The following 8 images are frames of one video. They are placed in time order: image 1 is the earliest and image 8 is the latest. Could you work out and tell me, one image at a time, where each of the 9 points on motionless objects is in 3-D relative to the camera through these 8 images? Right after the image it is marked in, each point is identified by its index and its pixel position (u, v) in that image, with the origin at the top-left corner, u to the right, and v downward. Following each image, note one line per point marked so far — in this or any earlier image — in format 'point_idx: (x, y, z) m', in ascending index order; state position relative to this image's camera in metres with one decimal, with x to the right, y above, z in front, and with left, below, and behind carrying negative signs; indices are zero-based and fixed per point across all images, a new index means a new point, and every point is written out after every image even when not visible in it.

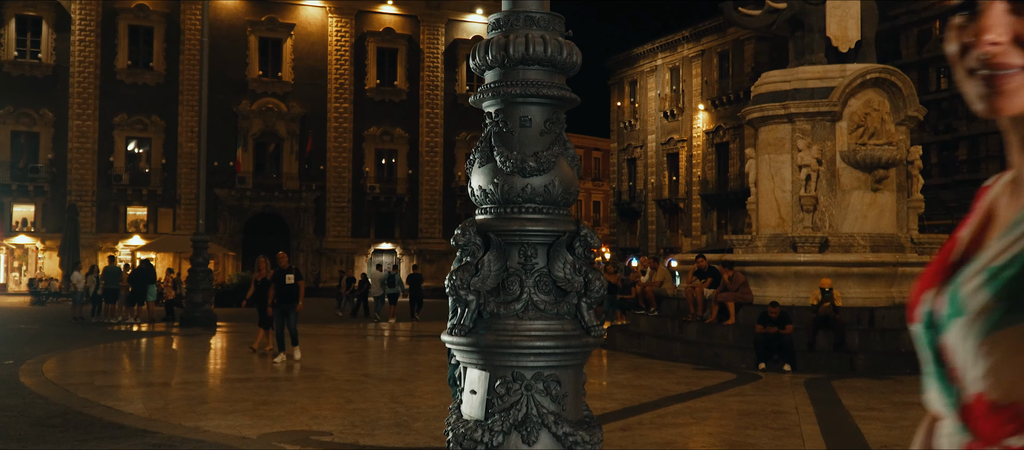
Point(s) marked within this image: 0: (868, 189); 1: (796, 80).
0: (+5.5, +0.6, +14.9) m
1: (+4.3, +2.2, +14.8) m
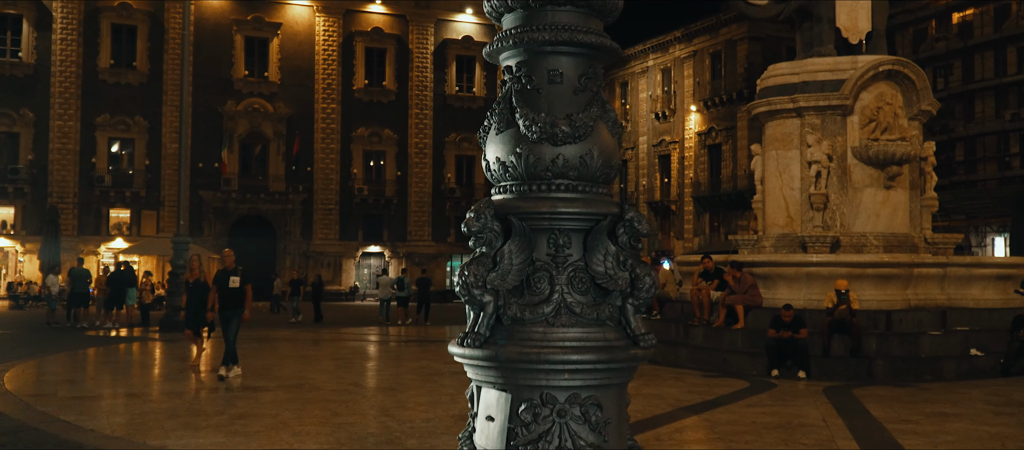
0: (+5.4, +0.6, +14.2) m
1: (+4.3, +2.2, +14.1) m
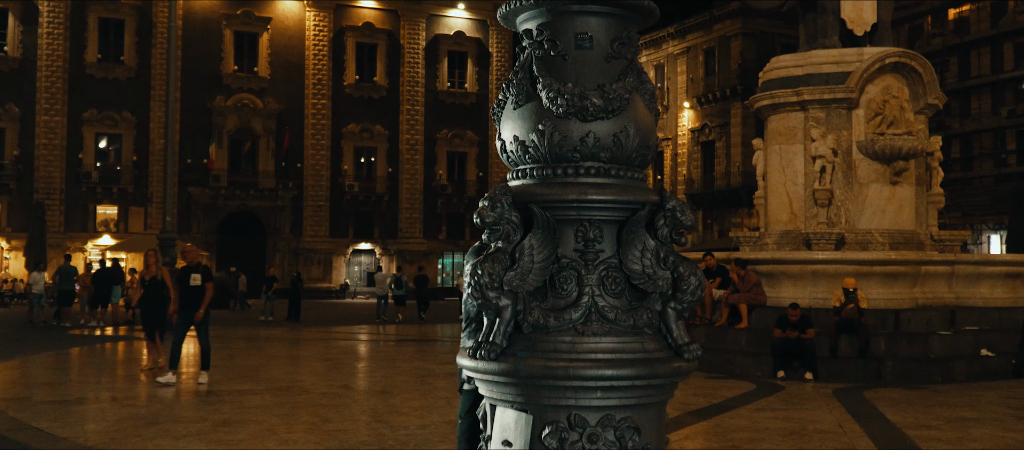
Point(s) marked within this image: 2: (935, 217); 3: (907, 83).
0: (+5.4, +0.6, +13.9) m
1: (+4.2, +2.3, +13.7) m
2: (+6.3, +0.1, +14.5) m
3: (+5.6, +2.0, +13.7) m
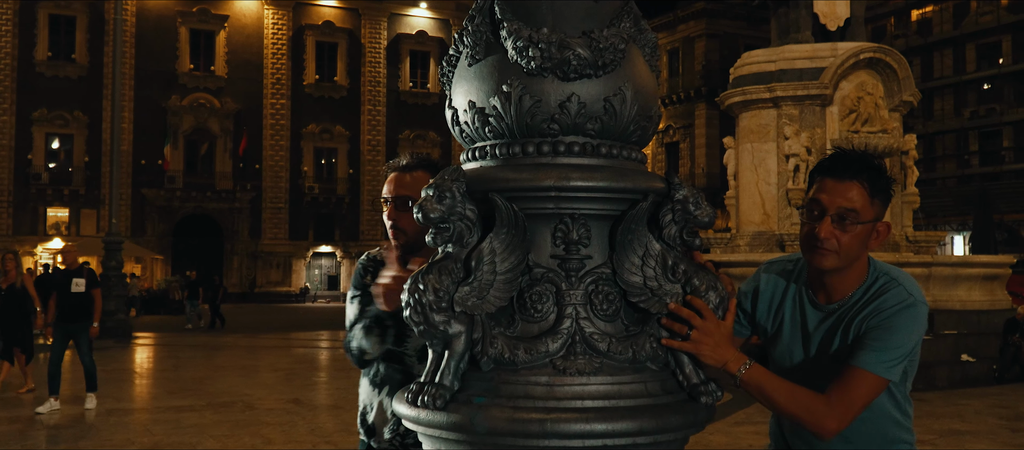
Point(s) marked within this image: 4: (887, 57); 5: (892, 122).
0: (+4.8, +0.6, +13.4) m
1: (+3.7, +2.3, +13.2) m
2: (+5.8, +0.1, +14.1) m
3: (+5.1, +2.0, +13.3) m
4: (+5.1, +2.3, +13.1) m
5: (+5.3, +1.4, +13.4) m
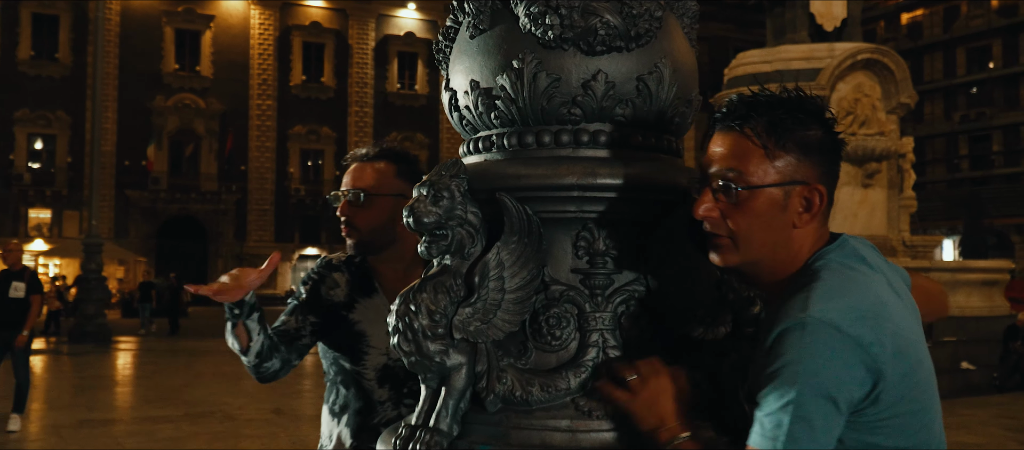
0: (+4.7, +0.6, +13.2) m
1: (+3.6, +2.2, +13.0) m
2: (+5.7, 0.0, +13.9) m
3: (+5.0, +1.9, +13.0) m
4: (+5.0, +2.2, +12.9) m
5: (+5.1, +1.4, +13.2) m
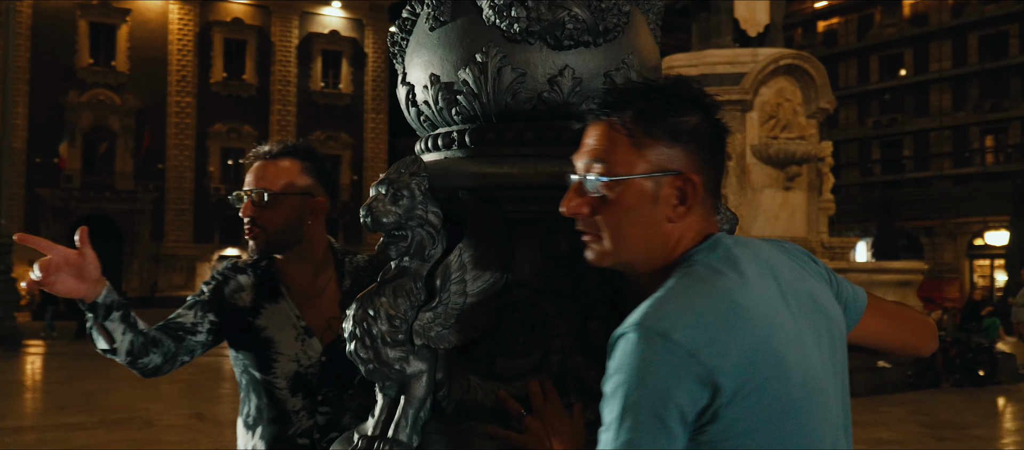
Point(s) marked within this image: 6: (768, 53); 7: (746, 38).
0: (+3.7, +0.5, +13.5) m
1: (+2.6, +2.2, +13.2) m
2: (+4.6, 0.0, +14.2) m
3: (+4.0, +1.9, +13.3) m
4: (+4.0, +2.2, +13.2) m
5: (+4.2, +1.4, +13.5) m
6: (+3.5, +2.3, +13.0) m
7: (+3.4, +2.7, +14.2) m
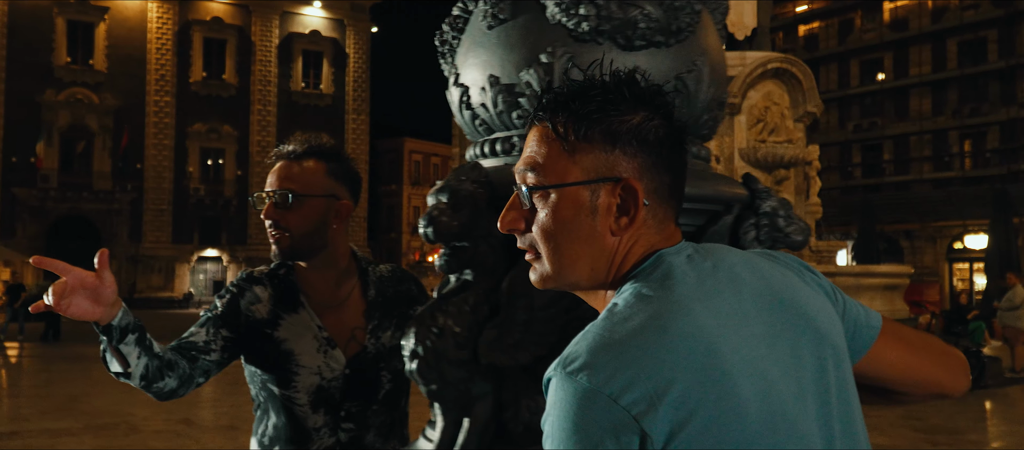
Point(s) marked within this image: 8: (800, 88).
0: (+3.6, +0.5, +13.5) m
1: (+2.5, +2.1, +13.1) m
2: (+4.4, 0.0, +14.2) m
3: (+3.8, +1.9, +13.4) m
4: (+3.9, +2.2, +13.2) m
5: (+4.0, +1.3, +13.5) m
6: (+3.3, +2.3, +13.0) m
7: (+3.3, +2.7, +14.2) m
8: (+4.0, +1.9, +13.4) m
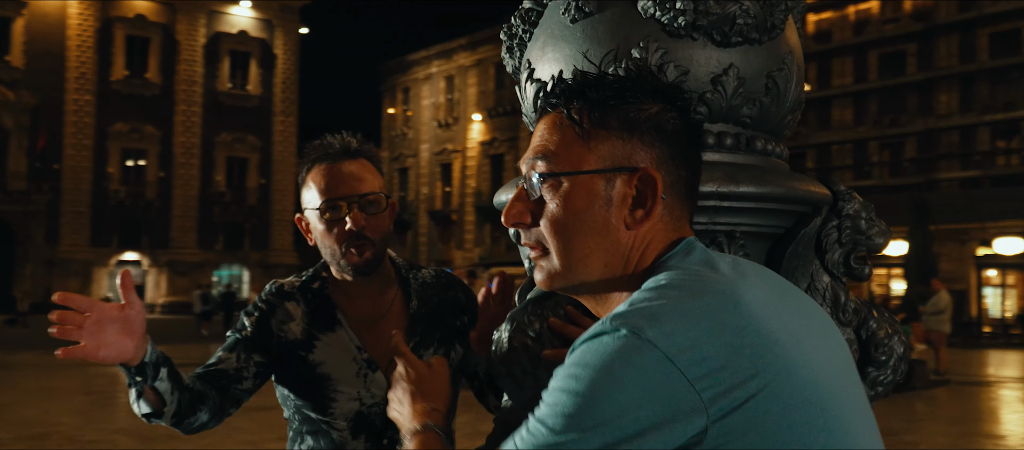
0: (+2.7, +0.4, +13.6) m
1: (+1.7, +2.1, +13.3) m
2: (+3.5, -0.1, +14.5) m
3: (+3.0, +1.8, +13.6) m
4: (+3.1, +2.1, +13.4) m
5: (+3.2, +1.2, +13.7) m
6: (+2.5, +2.2, +13.2) m
7: (+2.4, +2.6, +14.4) m
8: (+3.2, +1.8, +13.6) m
